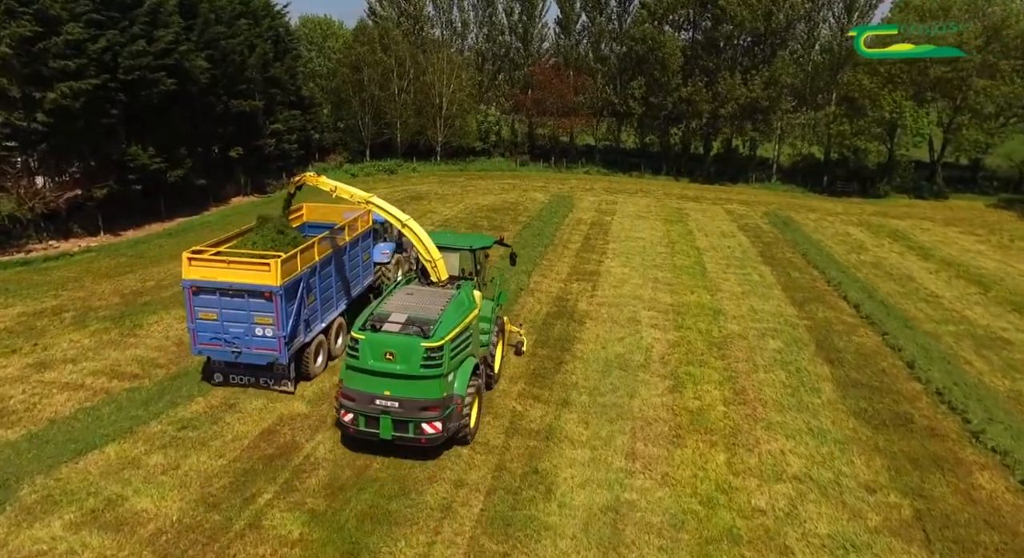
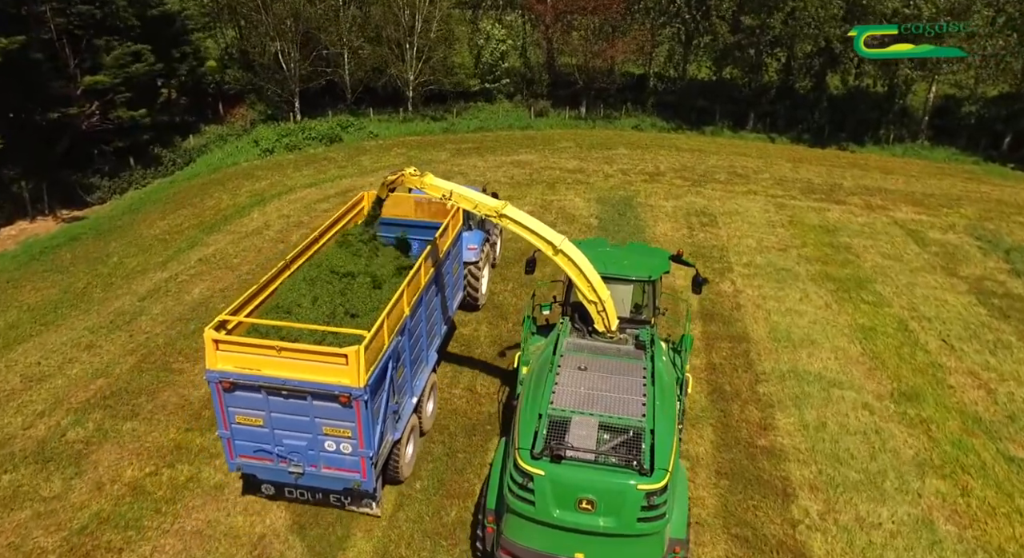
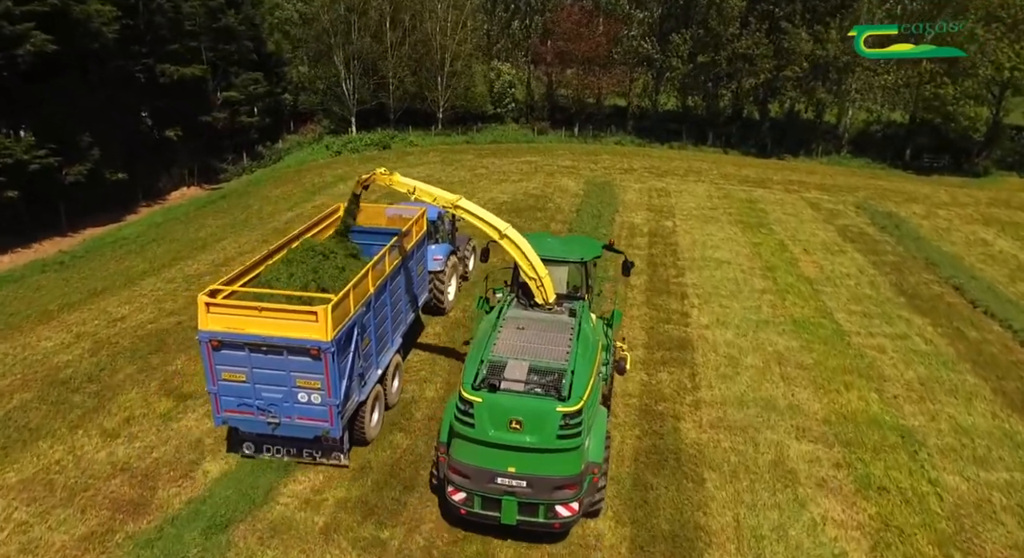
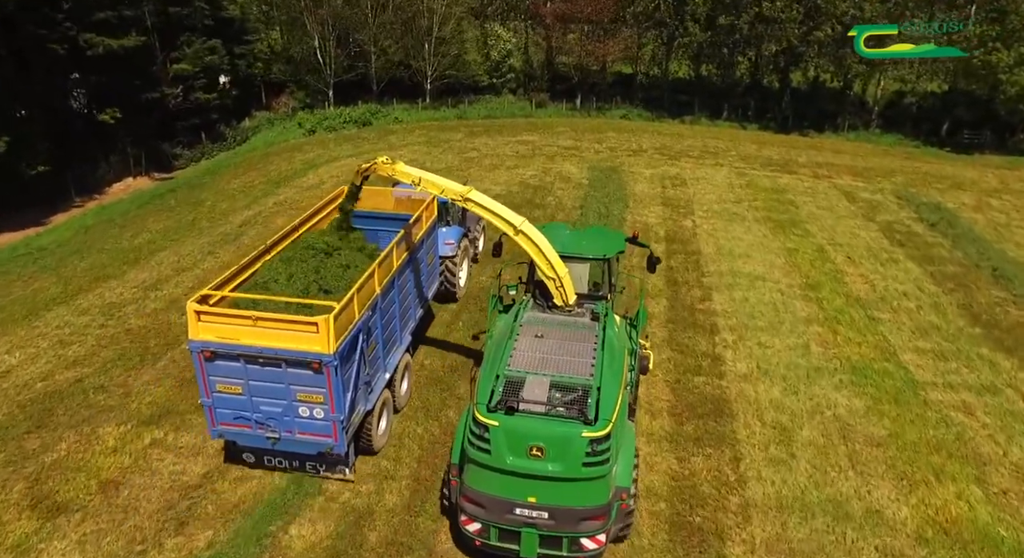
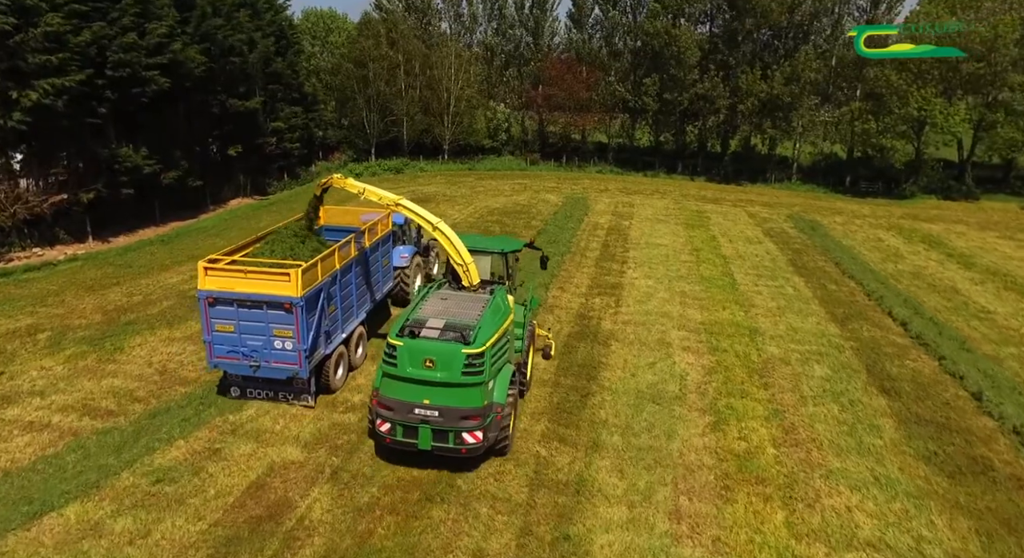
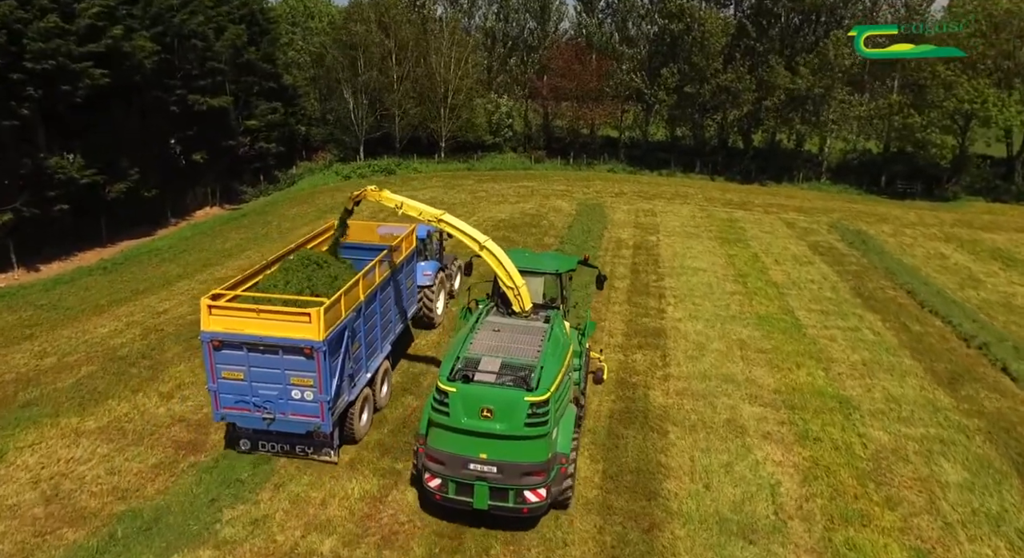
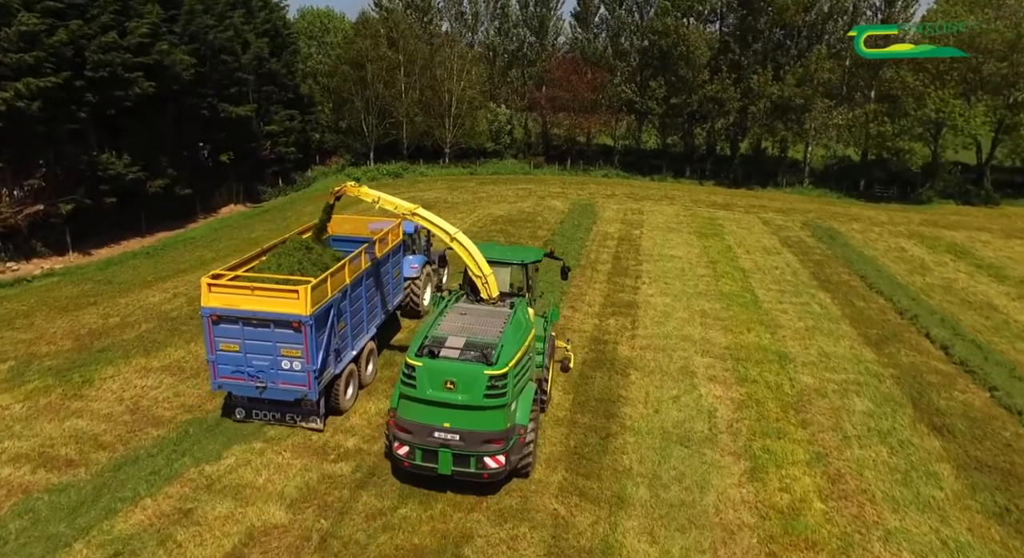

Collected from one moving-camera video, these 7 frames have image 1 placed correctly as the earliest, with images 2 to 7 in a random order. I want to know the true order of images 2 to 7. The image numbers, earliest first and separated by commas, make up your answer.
5, 7, 6, 3, 4, 2
